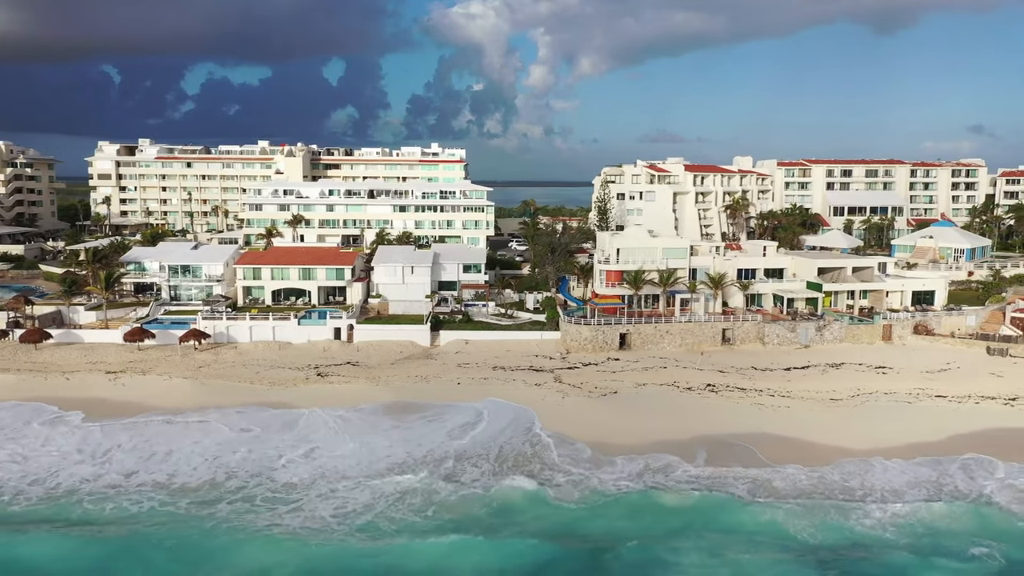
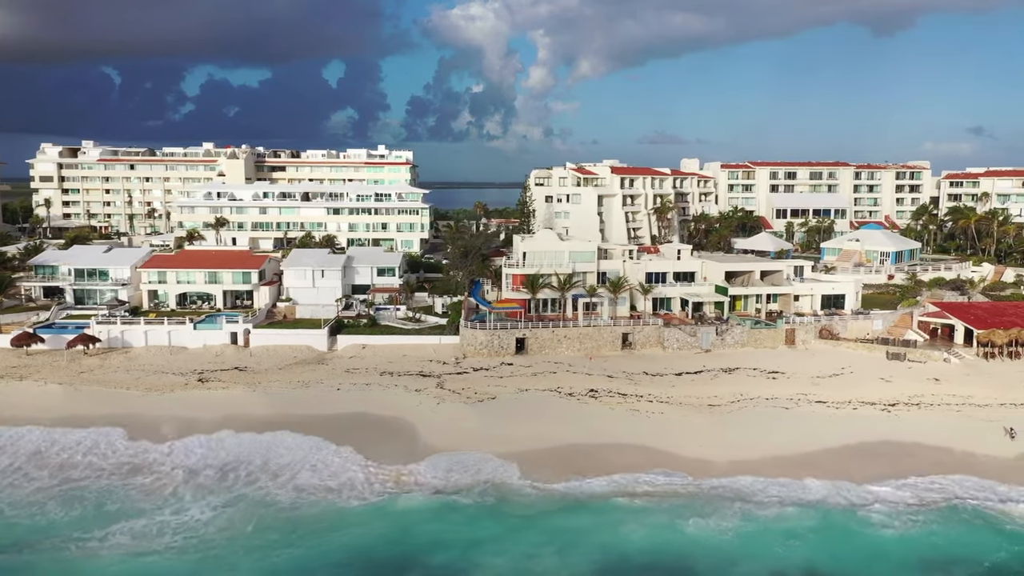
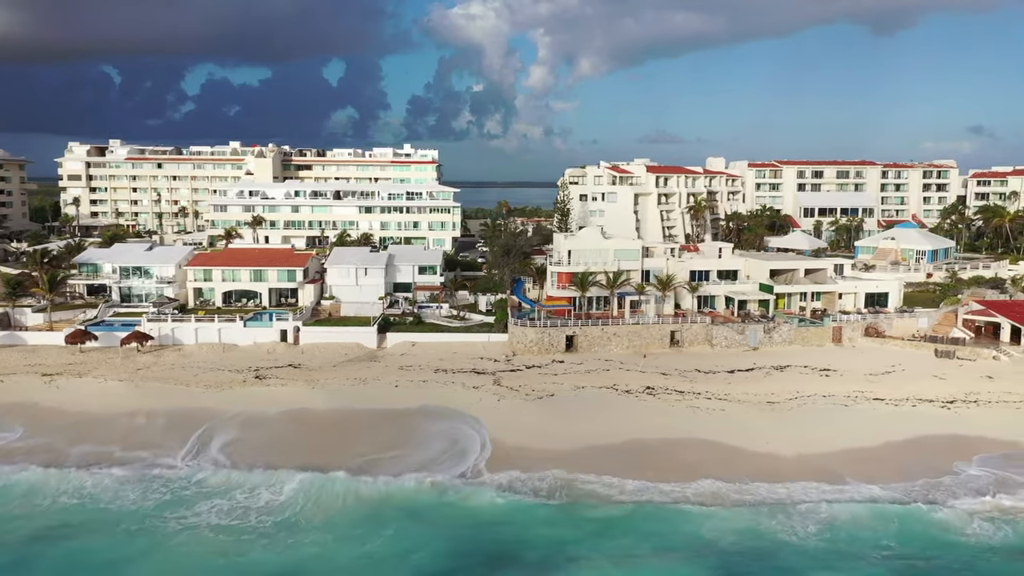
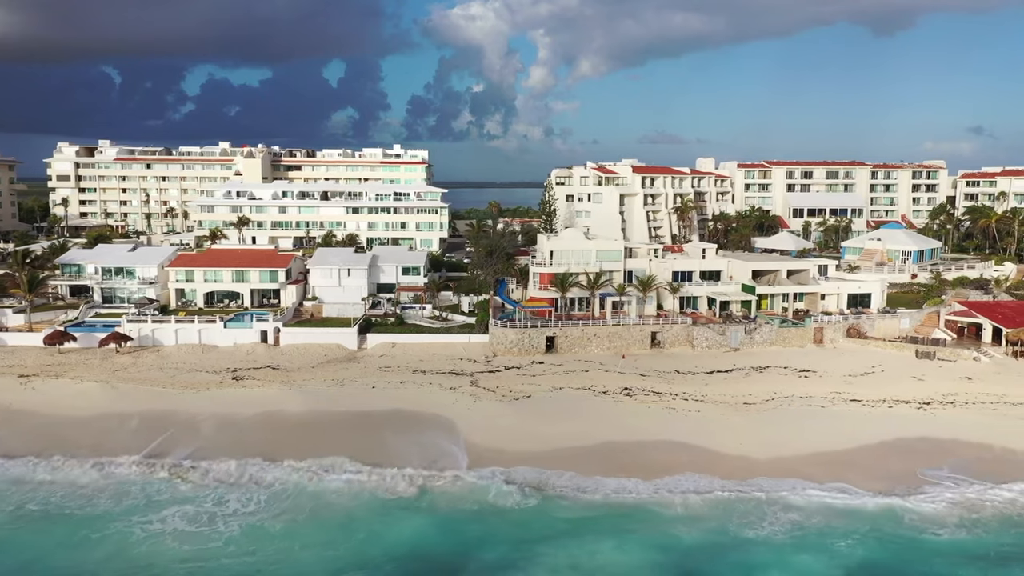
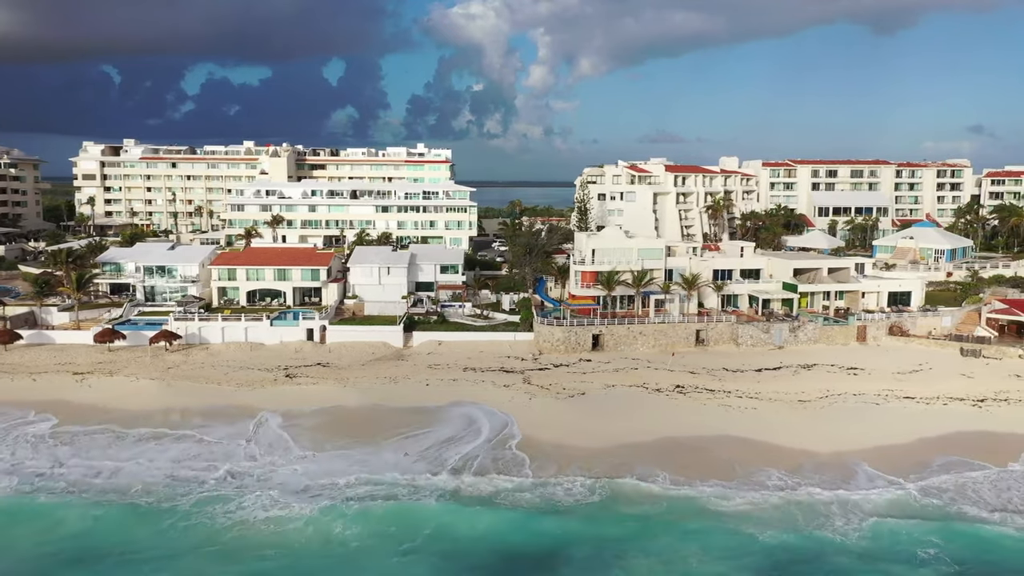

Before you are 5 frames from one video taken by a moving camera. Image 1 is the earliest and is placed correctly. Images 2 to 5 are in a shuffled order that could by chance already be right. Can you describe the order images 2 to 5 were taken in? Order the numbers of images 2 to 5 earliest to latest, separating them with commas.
5, 3, 4, 2
